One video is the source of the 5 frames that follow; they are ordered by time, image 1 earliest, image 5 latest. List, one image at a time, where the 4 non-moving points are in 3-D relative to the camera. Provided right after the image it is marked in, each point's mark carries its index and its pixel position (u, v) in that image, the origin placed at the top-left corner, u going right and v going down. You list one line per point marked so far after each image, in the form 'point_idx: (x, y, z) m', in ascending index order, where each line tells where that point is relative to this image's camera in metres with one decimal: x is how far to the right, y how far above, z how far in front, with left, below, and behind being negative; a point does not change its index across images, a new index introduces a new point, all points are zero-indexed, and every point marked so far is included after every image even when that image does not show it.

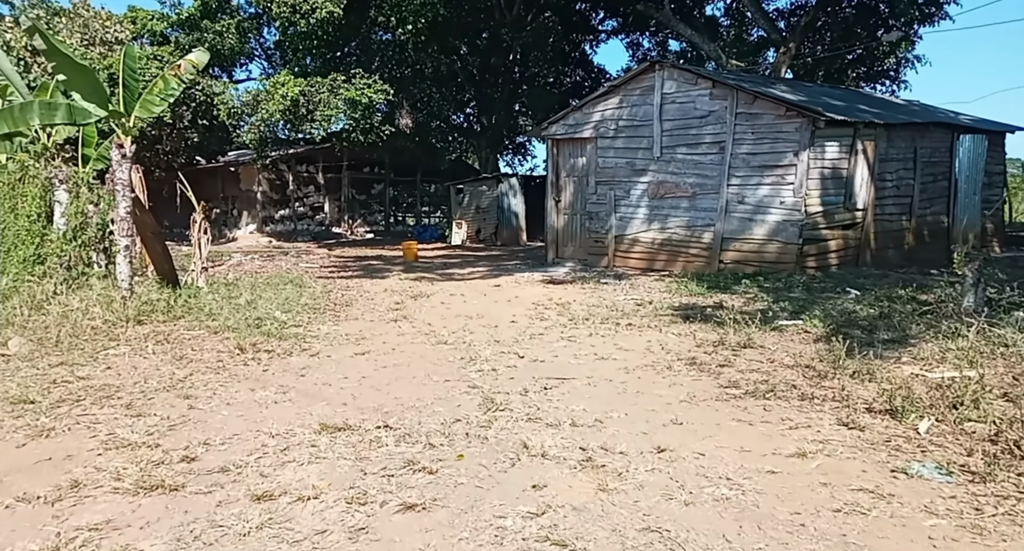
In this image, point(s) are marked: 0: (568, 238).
0: (+0.9, +0.6, +10.3) m
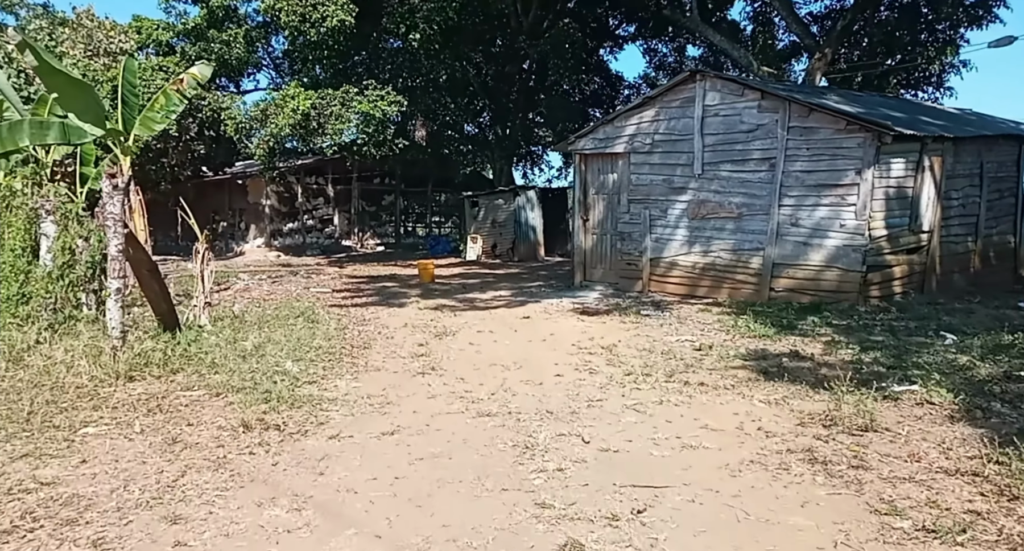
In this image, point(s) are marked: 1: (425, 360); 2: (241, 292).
0: (+1.3, +0.2, +9.6) m
1: (-0.7, -0.7, +5.3) m
2: (-4.1, -0.2, +9.9) m
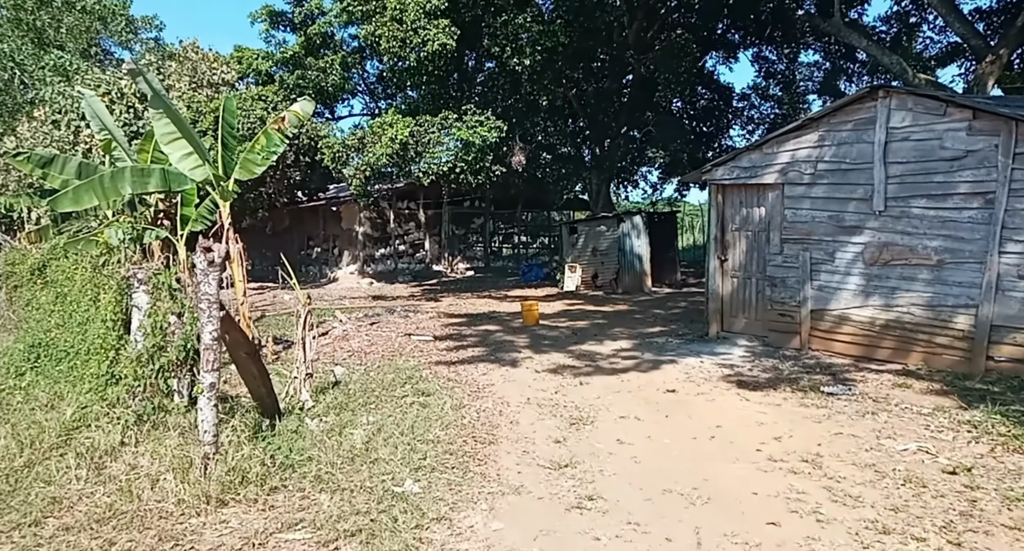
0: (+2.9, -0.4, +8.2) m
1: (+0.4, -1.3, +4.2) m
2: (-2.4, -0.9, +9.2) m
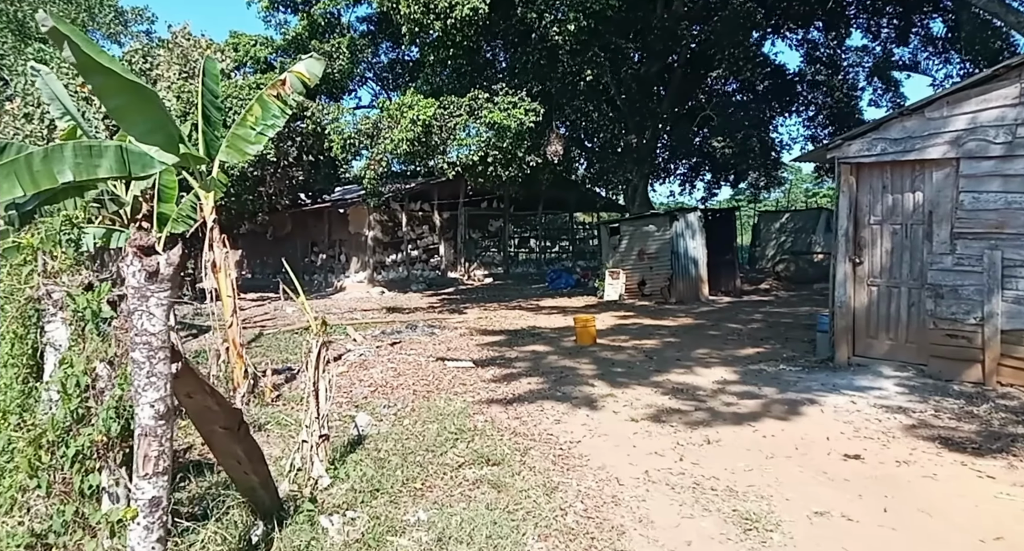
0: (+3.6, -0.5, +6.3) m
1: (+1.1, -1.3, +2.2) m
2: (-1.7, -1.1, +7.2) m
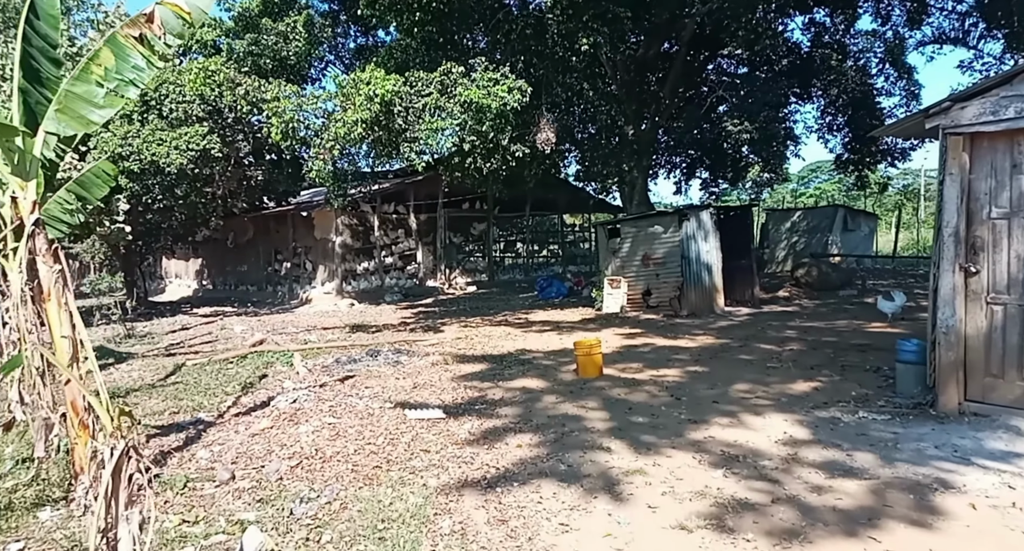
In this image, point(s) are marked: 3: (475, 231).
0: (+3.4, -0.6, +4.5) m
1: (+1.1, -1.4, +0.3) m
2: (-1.9, -1.2, +5.3) m
3: (-1.0, +1.3, +18.9) m
